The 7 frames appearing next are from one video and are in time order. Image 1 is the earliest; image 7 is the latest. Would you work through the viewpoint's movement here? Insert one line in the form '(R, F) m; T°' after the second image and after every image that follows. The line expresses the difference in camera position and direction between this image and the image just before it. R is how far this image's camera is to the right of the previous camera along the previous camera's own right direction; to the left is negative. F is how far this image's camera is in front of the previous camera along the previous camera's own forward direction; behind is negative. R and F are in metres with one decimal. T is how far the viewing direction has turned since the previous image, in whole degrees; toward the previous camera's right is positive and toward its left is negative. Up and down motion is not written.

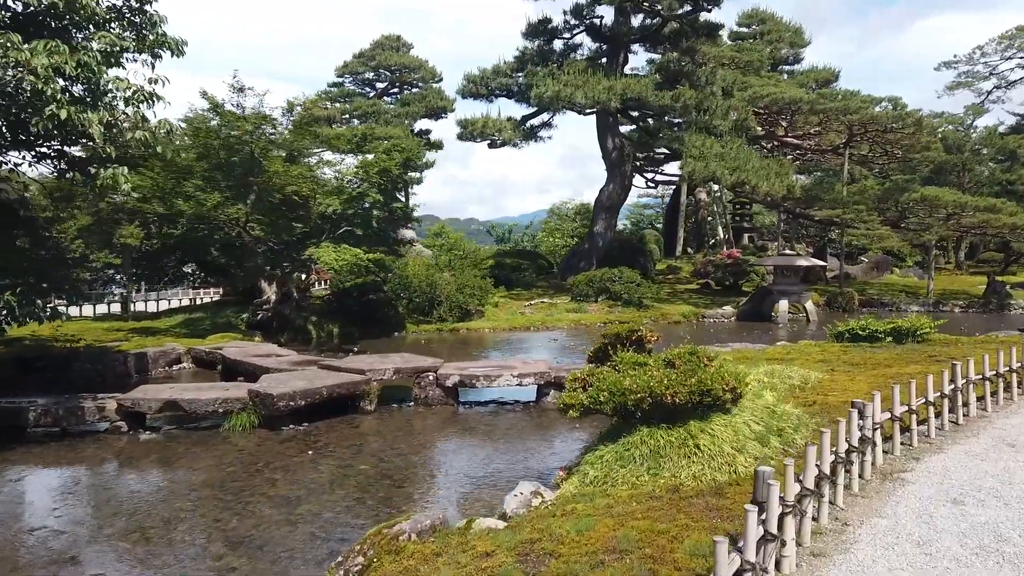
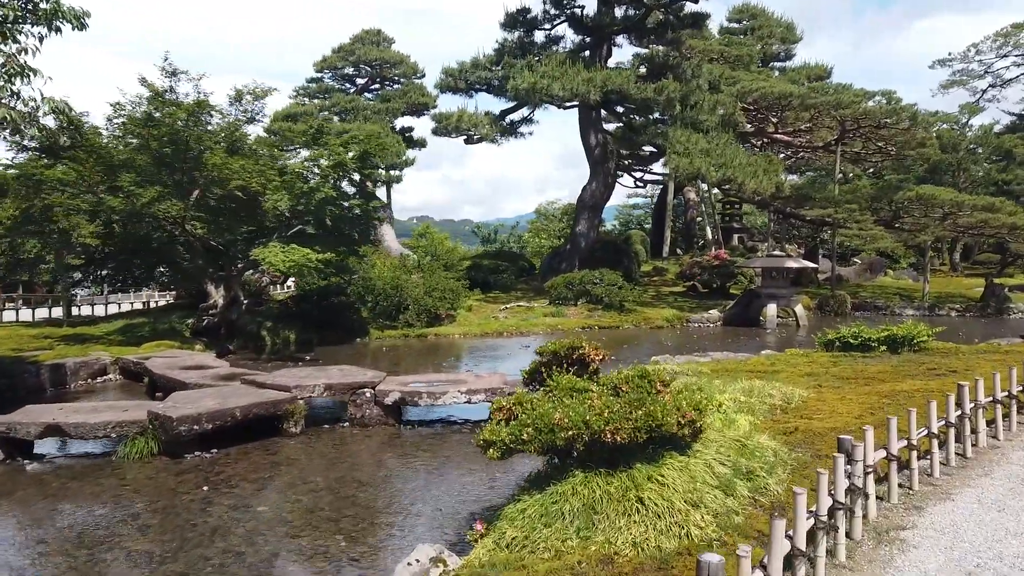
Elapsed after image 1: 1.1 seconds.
(+0.6, +1.1) m; 0°
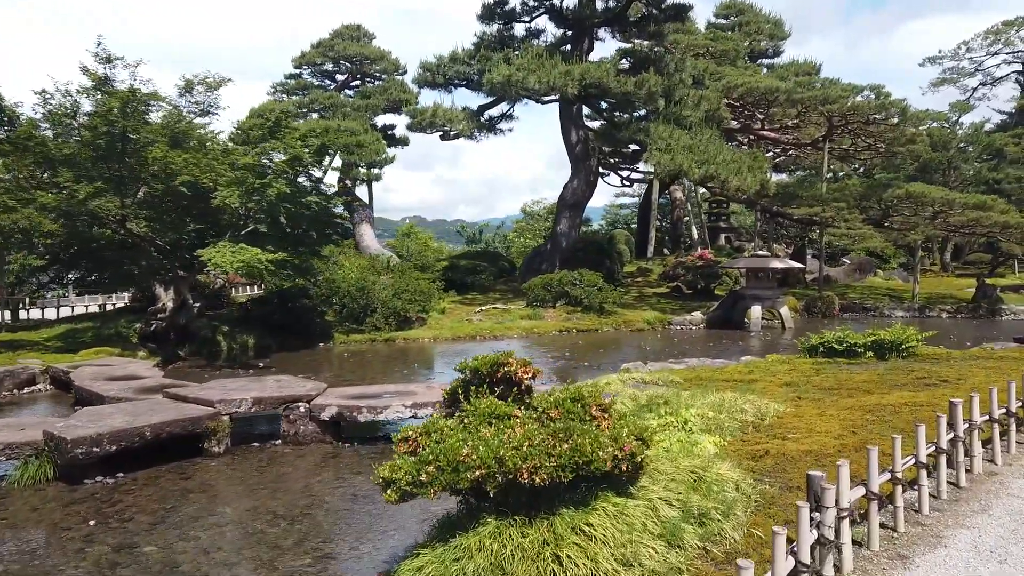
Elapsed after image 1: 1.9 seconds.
(+0.5, +0.8) m; +1°
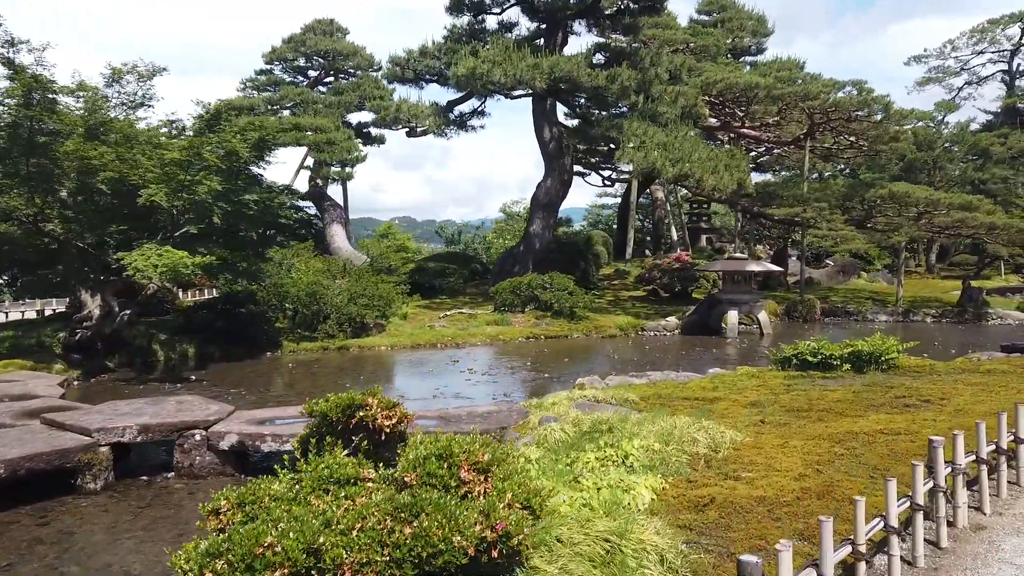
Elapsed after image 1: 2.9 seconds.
(+0.6, +0.9) m; +1°
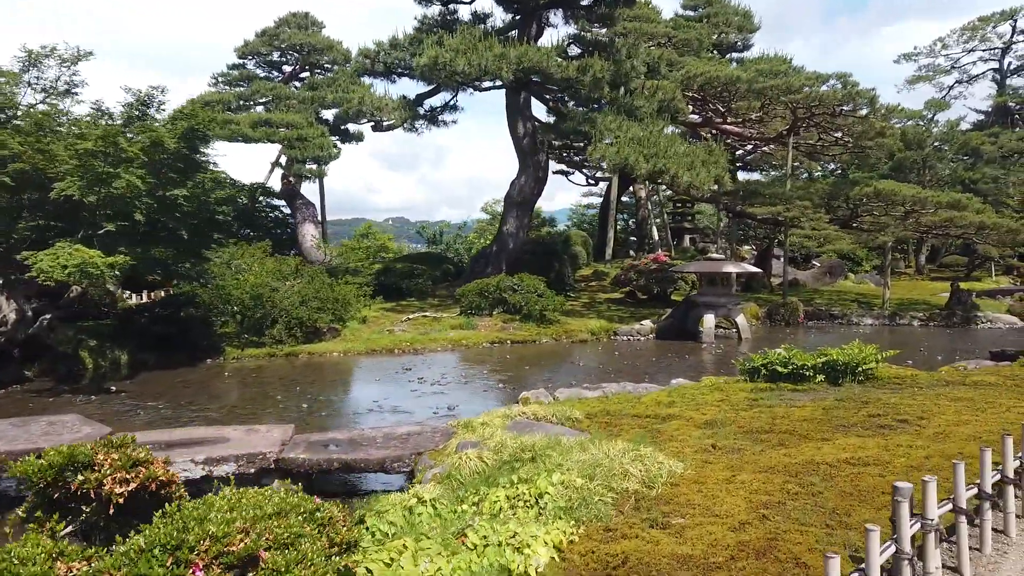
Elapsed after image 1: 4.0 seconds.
(+0.7, +0.9) m; 0°
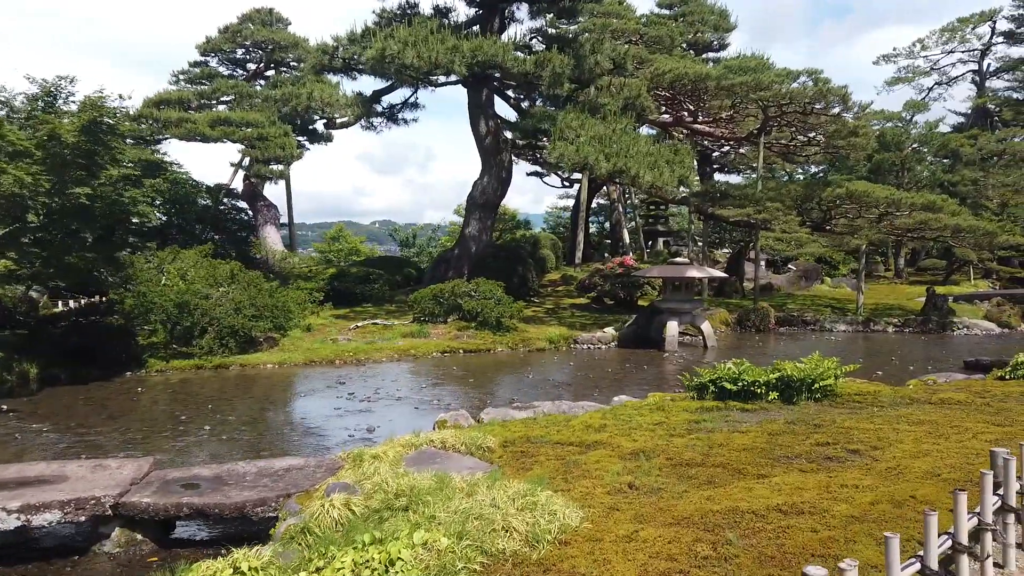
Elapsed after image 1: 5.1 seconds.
(+0.8, +0.9) m; +1°
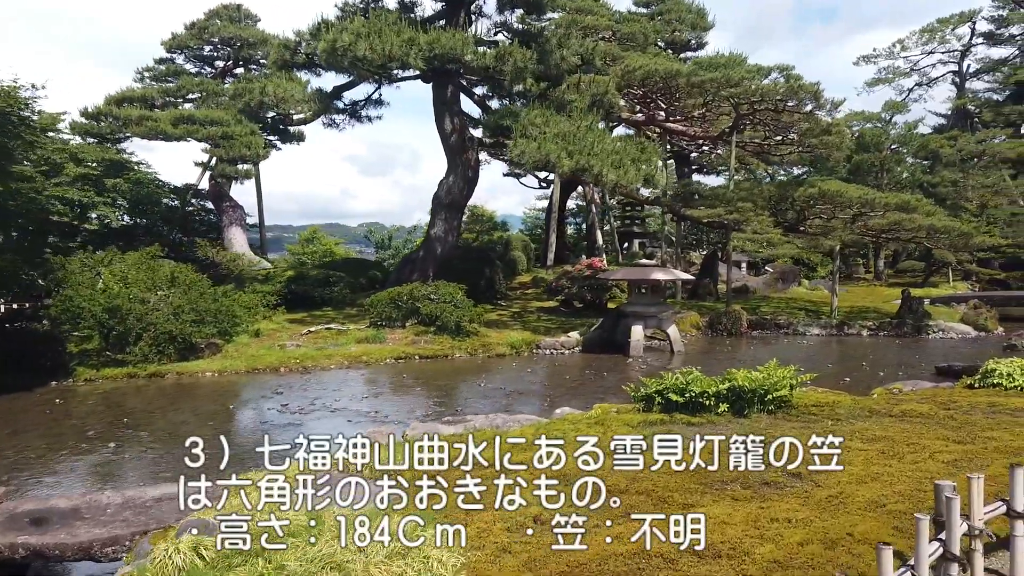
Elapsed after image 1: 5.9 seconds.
(+0.6, +0.6) m; +1°
